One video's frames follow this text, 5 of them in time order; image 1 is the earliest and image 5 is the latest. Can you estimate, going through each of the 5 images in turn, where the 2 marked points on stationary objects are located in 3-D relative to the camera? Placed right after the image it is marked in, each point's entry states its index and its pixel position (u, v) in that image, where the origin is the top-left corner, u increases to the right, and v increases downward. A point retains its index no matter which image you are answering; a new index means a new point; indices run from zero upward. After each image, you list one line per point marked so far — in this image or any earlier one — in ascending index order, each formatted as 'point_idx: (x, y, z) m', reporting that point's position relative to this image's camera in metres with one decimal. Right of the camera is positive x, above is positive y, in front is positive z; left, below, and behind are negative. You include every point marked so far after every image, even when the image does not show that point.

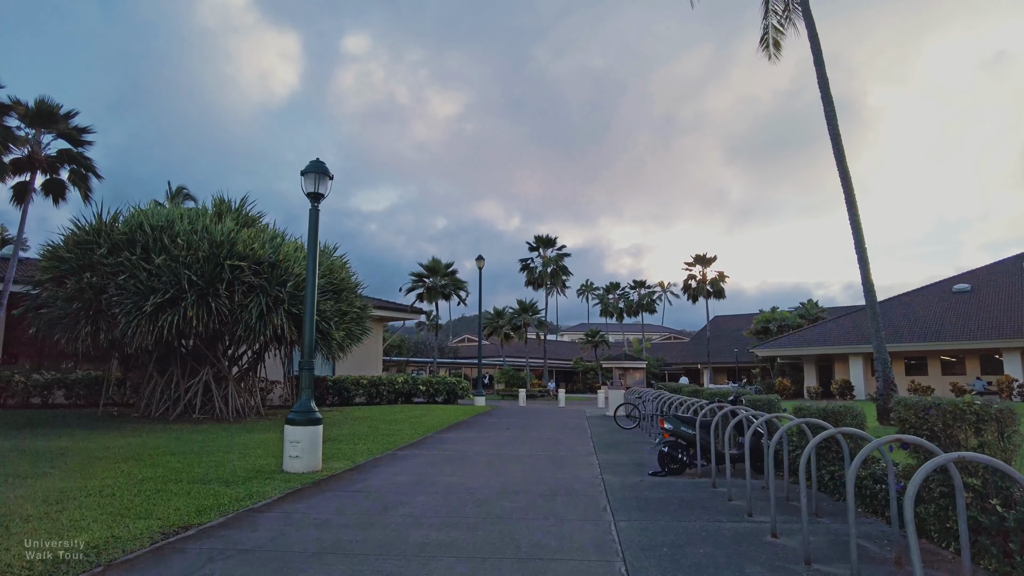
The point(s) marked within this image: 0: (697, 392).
0: (+4.4, -2.5, +14.6) m
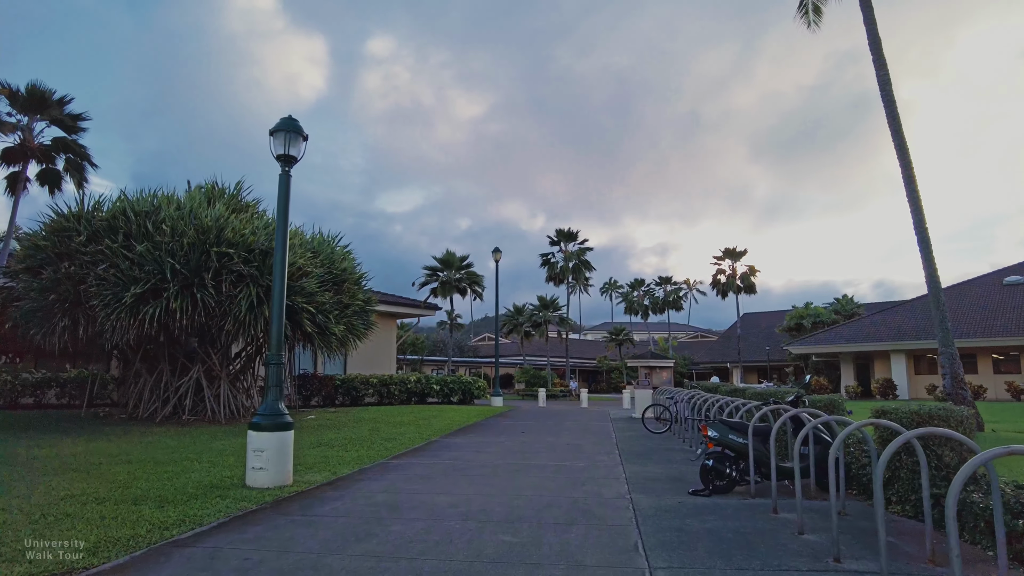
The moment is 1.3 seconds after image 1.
0: (+4.7, -2.2, +12.9) m
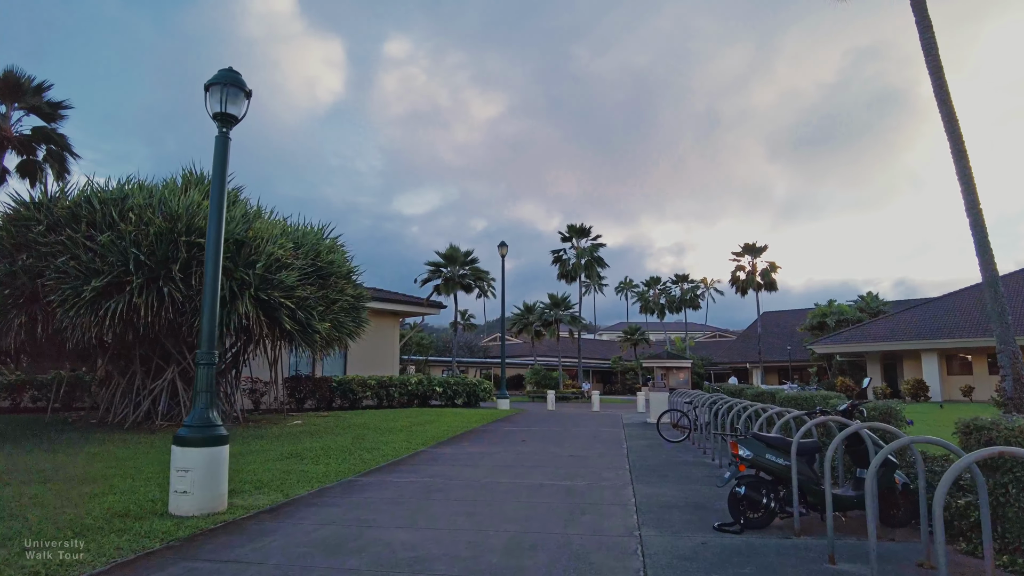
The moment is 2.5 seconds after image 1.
0: (+4.7, -2.0, +11.4) m
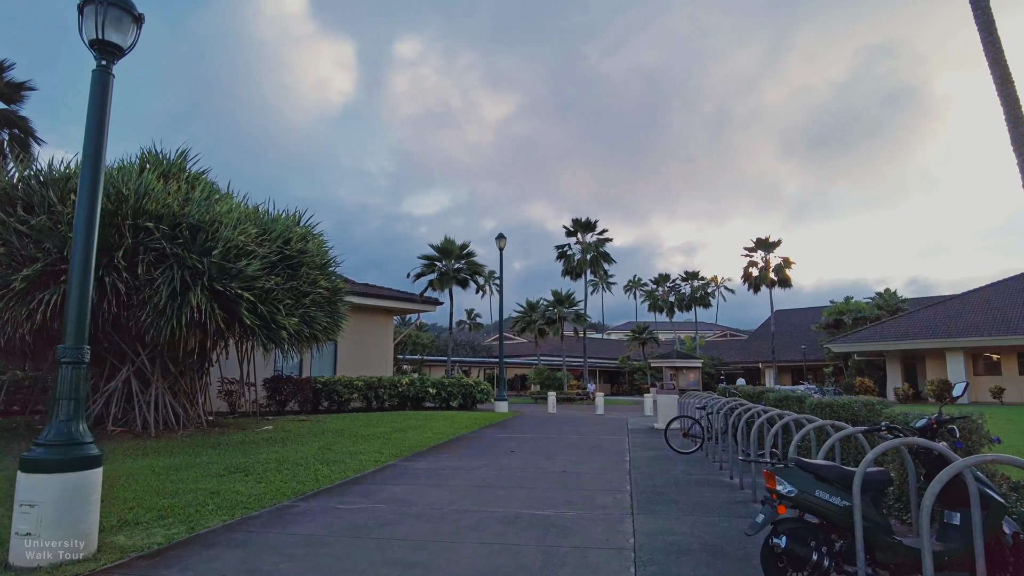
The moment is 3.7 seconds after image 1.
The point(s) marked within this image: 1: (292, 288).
0: (+4.5, -1.8, +9.9) m
1: (-4.6, 0.0, +12.9) m
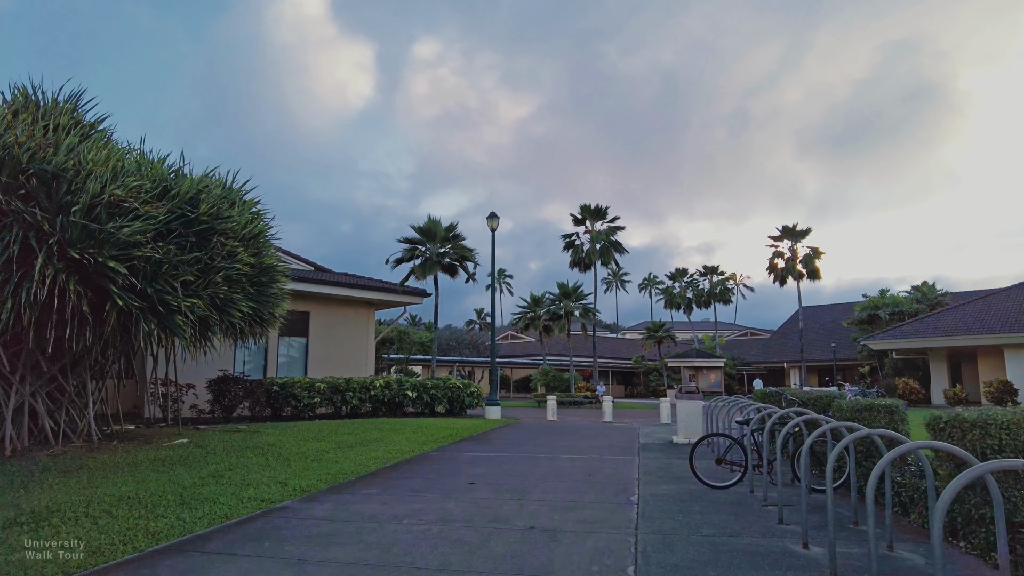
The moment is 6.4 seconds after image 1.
0: (+4.0, -1.4, +6.7) m
1: (-5.1, +0.4, +9.9) m
